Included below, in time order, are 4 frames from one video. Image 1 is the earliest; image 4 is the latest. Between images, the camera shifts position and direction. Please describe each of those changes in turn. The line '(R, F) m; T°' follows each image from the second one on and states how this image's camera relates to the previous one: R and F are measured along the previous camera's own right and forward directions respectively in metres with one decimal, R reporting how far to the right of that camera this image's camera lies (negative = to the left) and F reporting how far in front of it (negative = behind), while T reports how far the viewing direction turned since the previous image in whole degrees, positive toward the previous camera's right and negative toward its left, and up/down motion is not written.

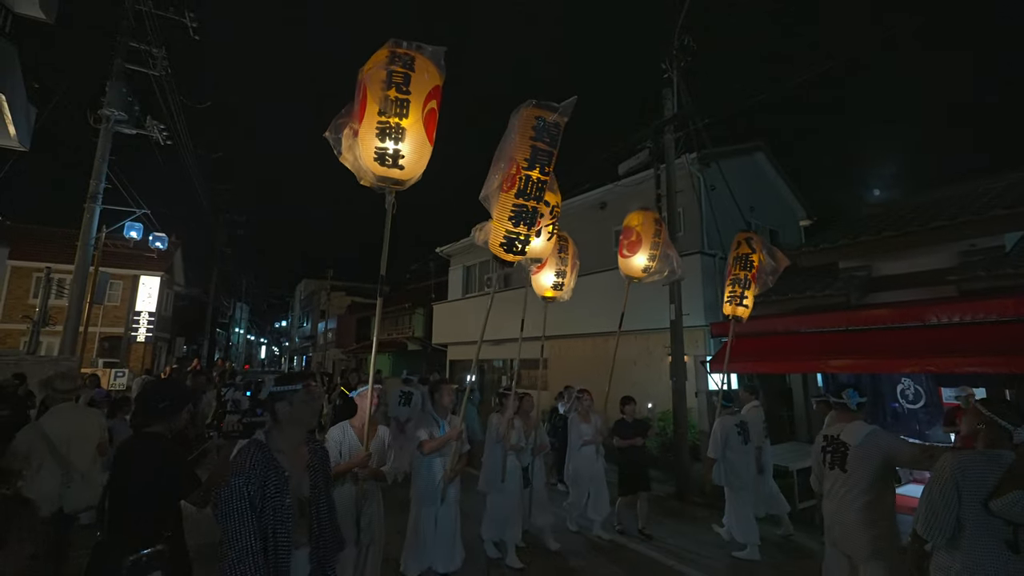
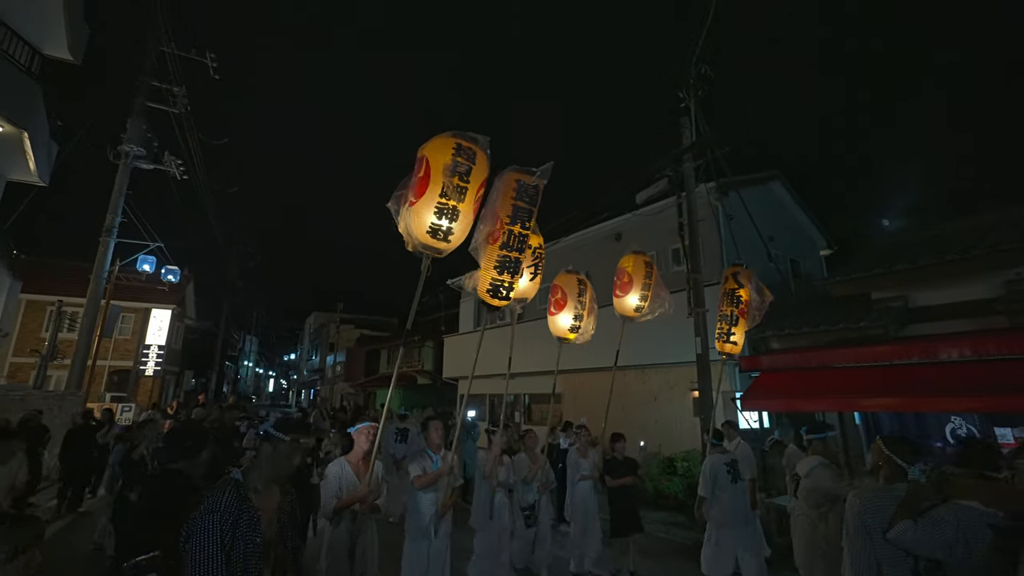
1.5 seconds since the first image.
(-0.1, +0.3) m; -1°
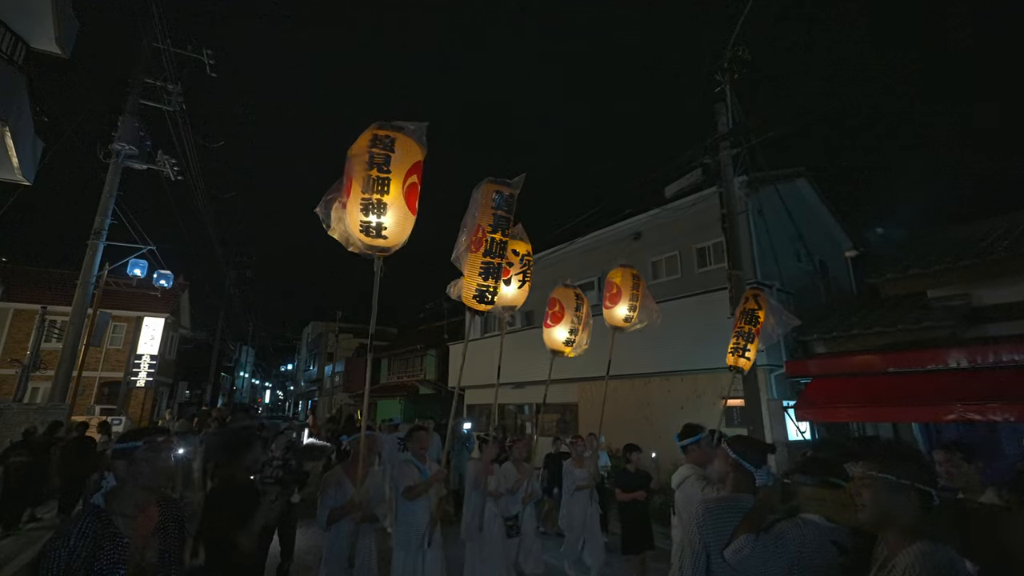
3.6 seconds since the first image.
(-0.4, +0.7) m; 0°
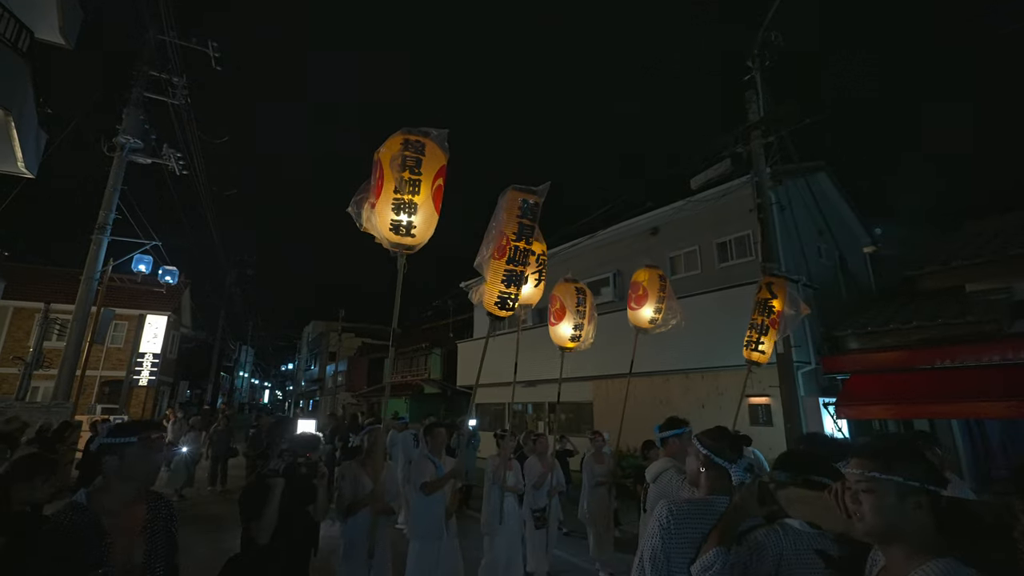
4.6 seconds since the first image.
(-0.4, +0.2) m; 0°
